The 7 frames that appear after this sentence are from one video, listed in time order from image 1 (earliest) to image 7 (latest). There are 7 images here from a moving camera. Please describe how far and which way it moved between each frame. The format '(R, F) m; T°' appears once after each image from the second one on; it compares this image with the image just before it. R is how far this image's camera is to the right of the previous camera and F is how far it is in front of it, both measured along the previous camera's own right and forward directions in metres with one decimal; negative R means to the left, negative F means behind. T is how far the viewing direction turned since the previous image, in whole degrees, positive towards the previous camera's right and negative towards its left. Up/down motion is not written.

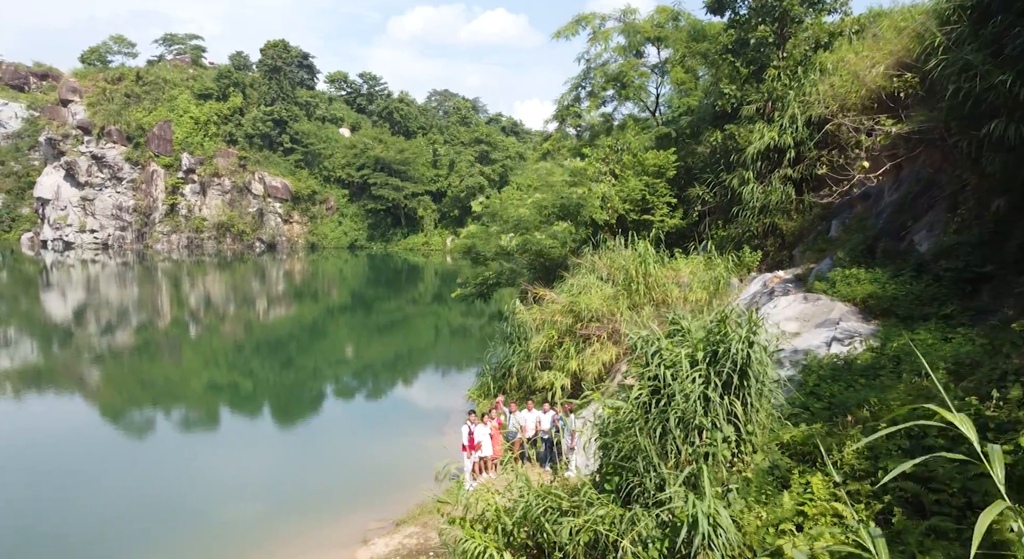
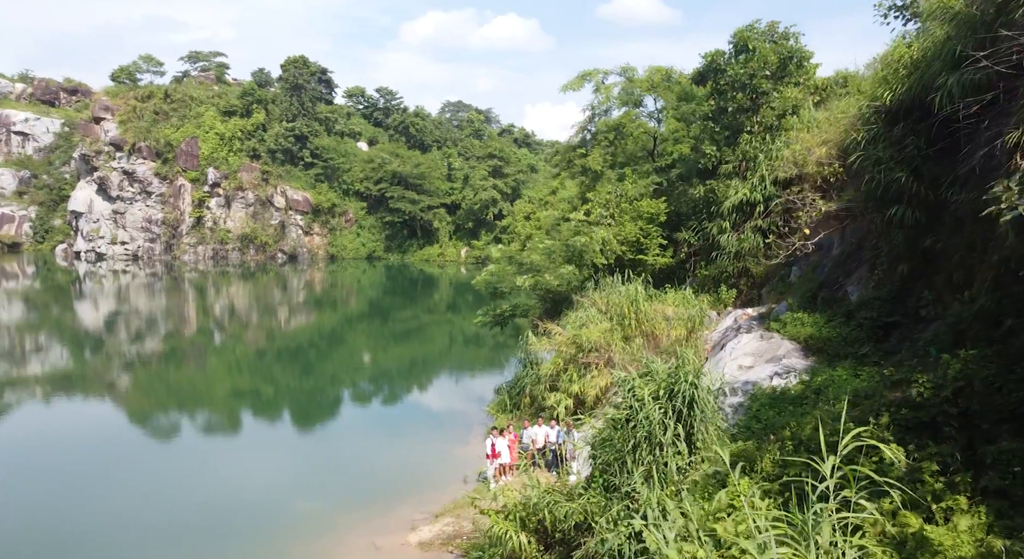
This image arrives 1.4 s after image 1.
(0.0, -2.2) m; -1°
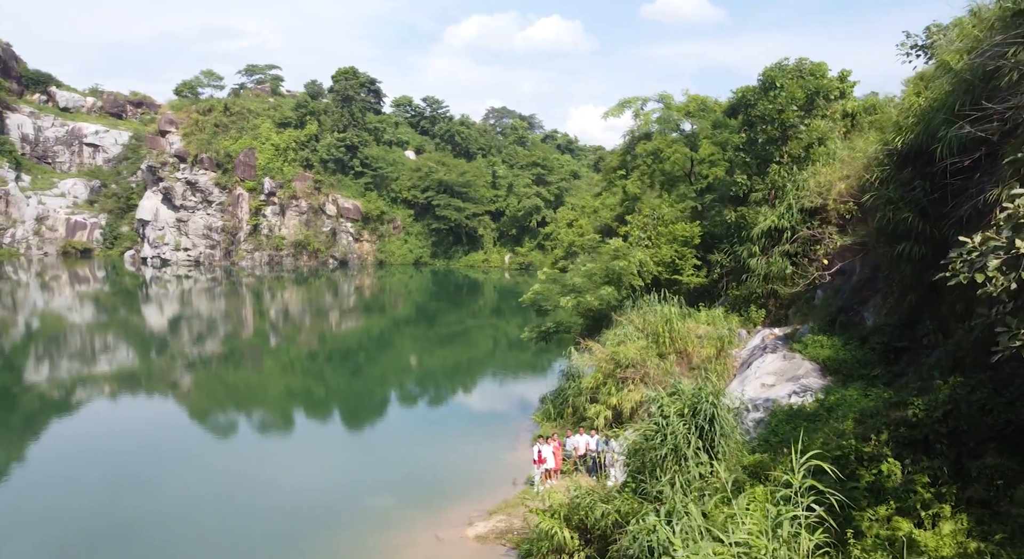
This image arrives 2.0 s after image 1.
(0.0, -1.2) m; -3°
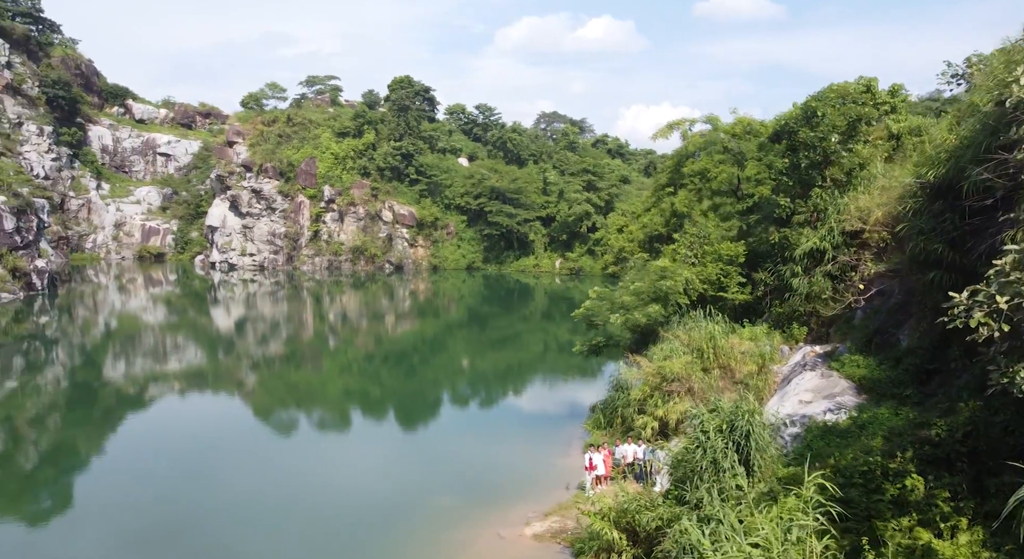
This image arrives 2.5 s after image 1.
(-0.1, -1.0) m; -3°
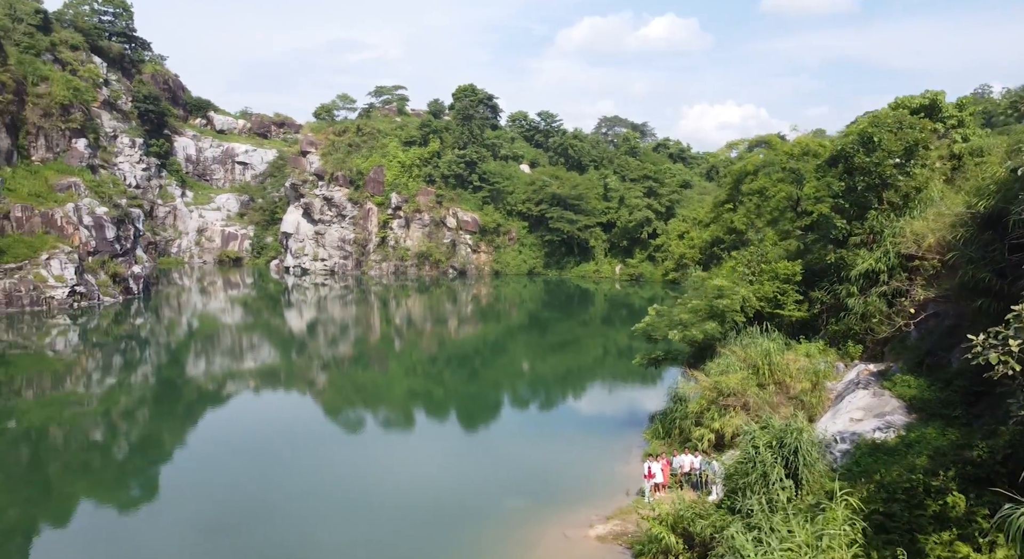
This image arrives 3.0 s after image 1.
(-0.1, -1.0) m; -4°
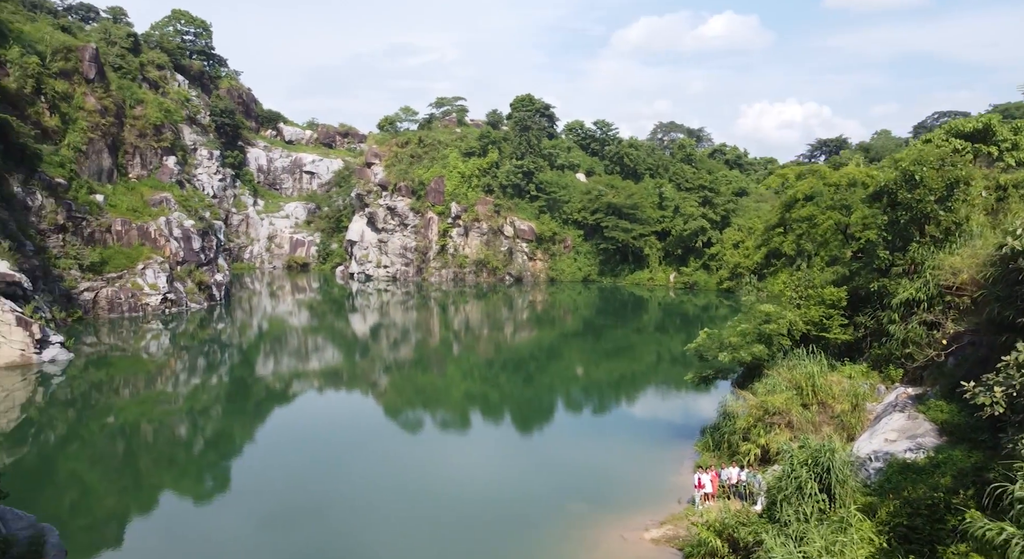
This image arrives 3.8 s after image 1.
(-0.2, -1.6) m; -4°
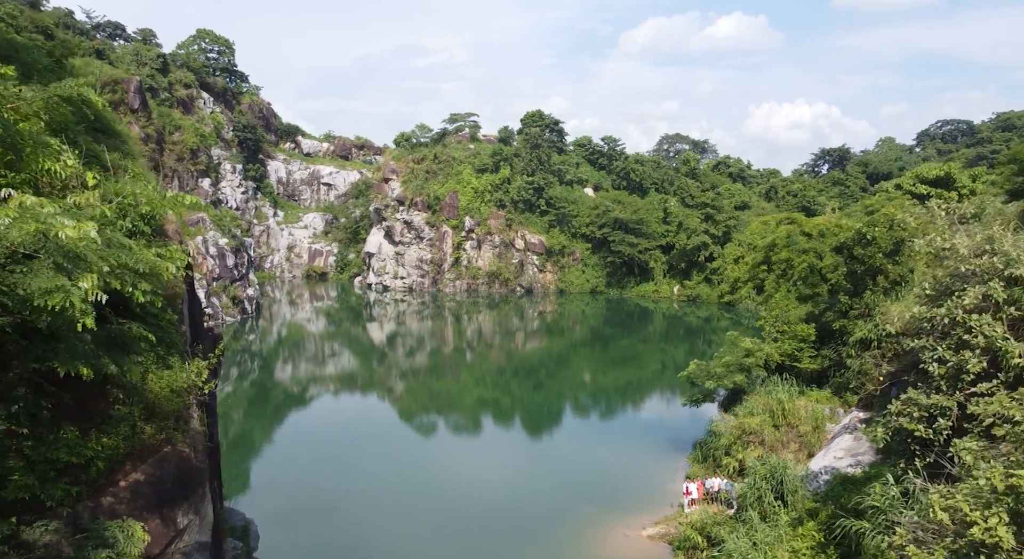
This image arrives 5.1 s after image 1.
(-0.4, -3.4) m; 0°
